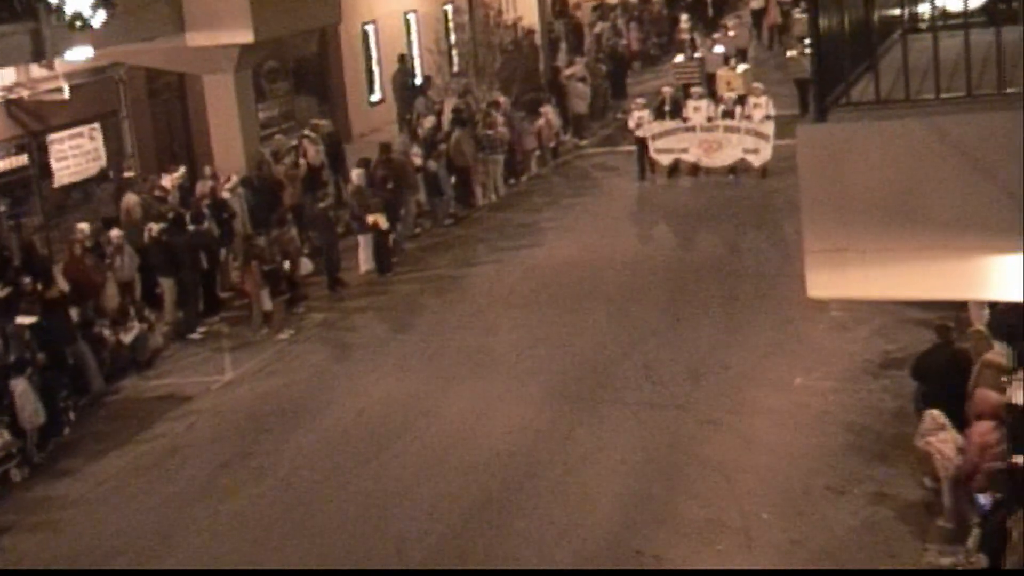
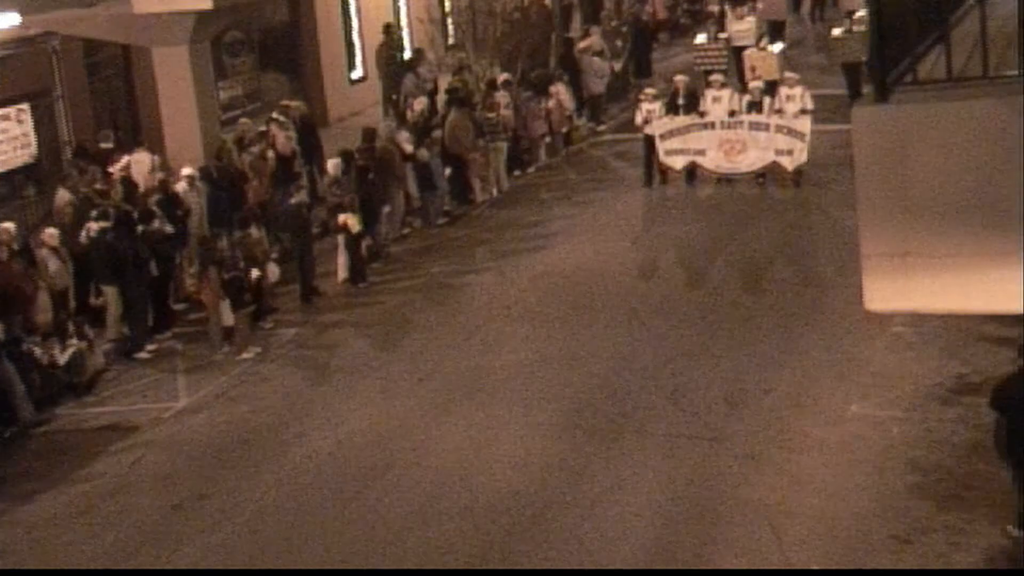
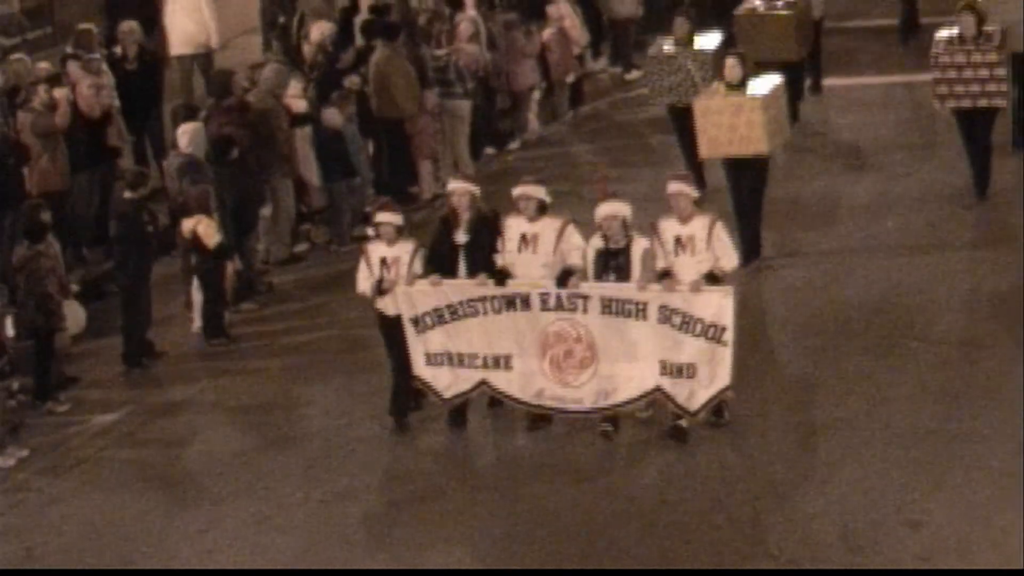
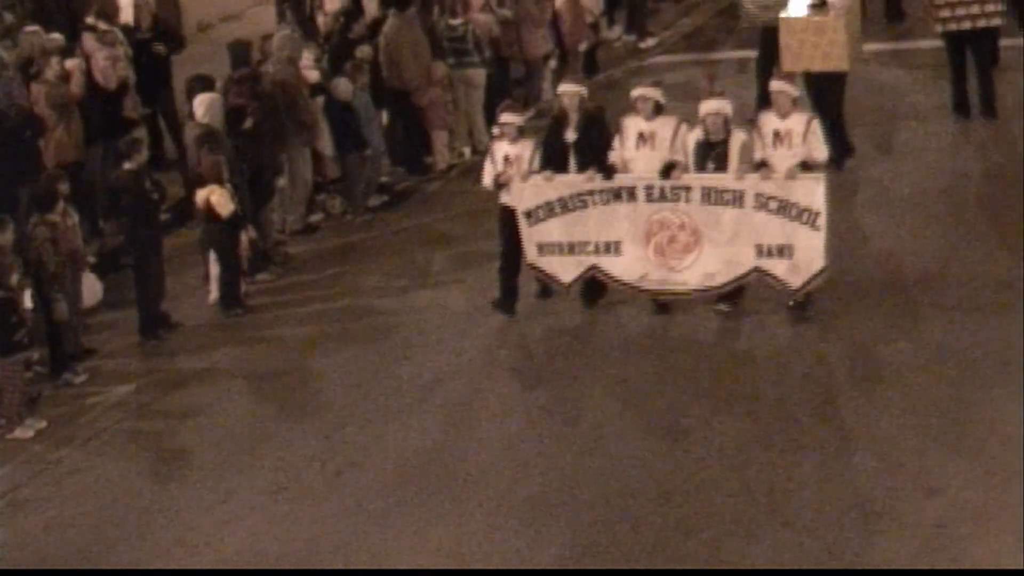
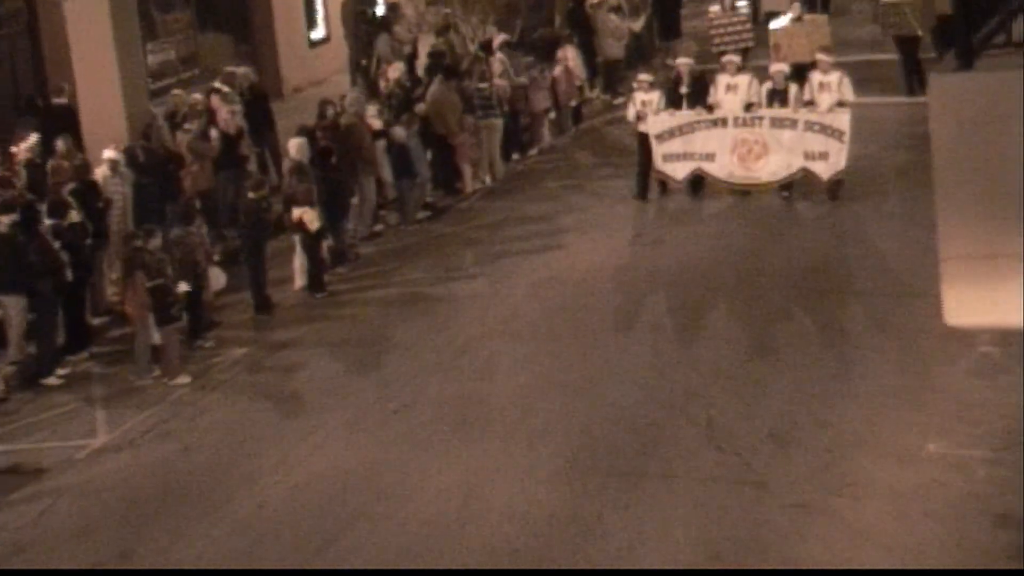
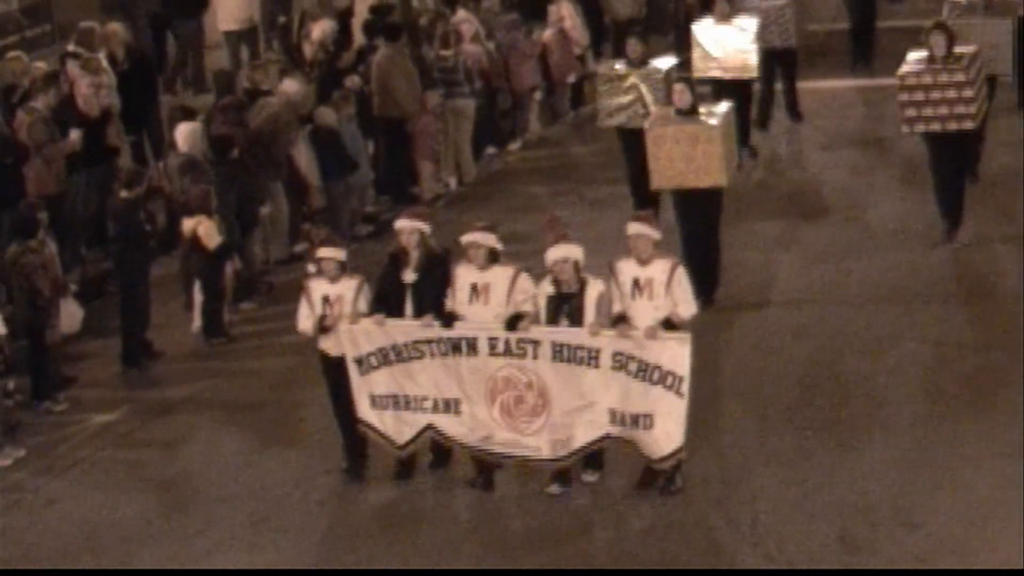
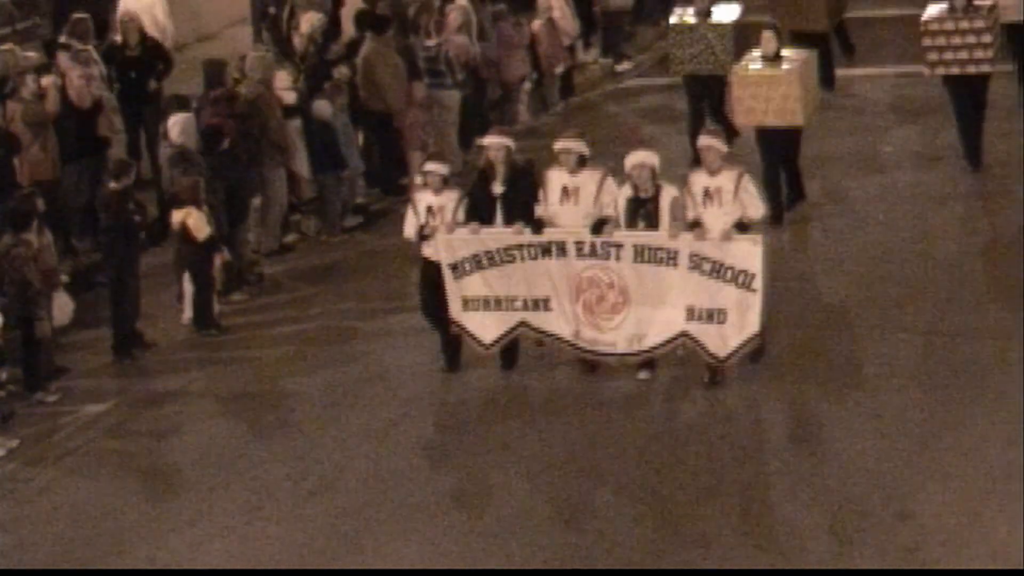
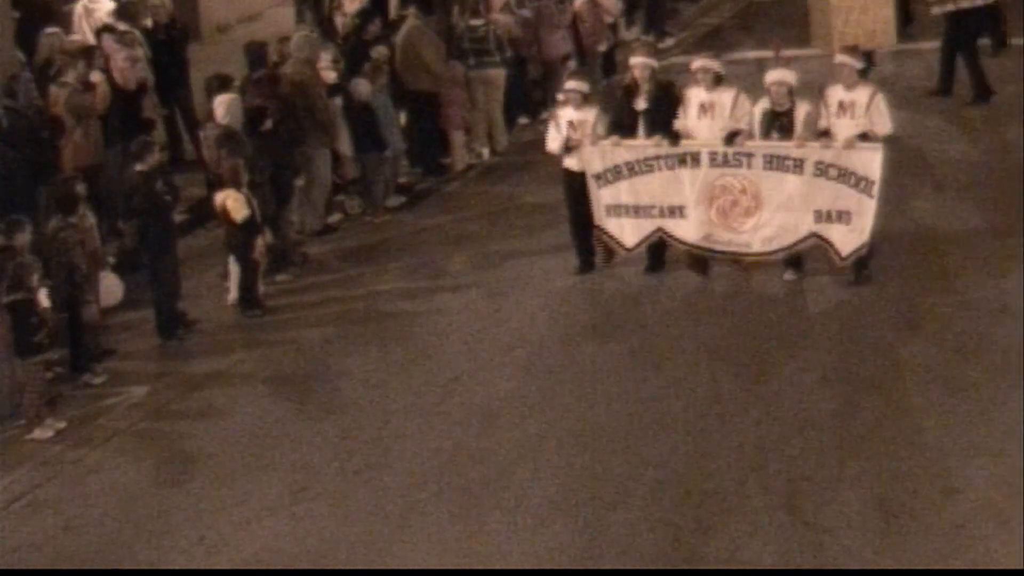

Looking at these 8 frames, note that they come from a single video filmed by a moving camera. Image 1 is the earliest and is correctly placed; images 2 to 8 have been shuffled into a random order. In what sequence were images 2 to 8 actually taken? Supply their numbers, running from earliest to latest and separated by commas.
2, 5, 8, 4, 7, 3, 6
